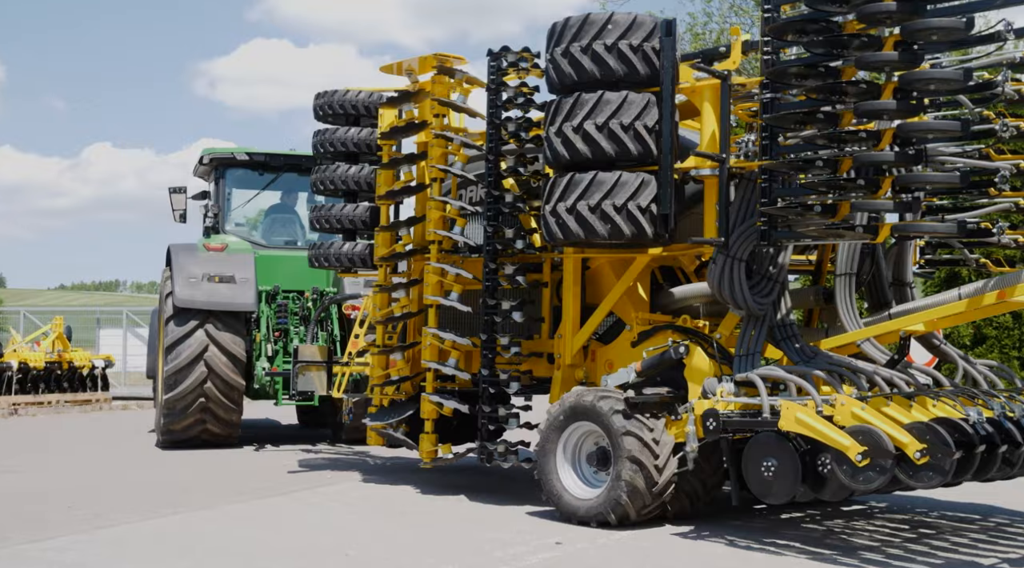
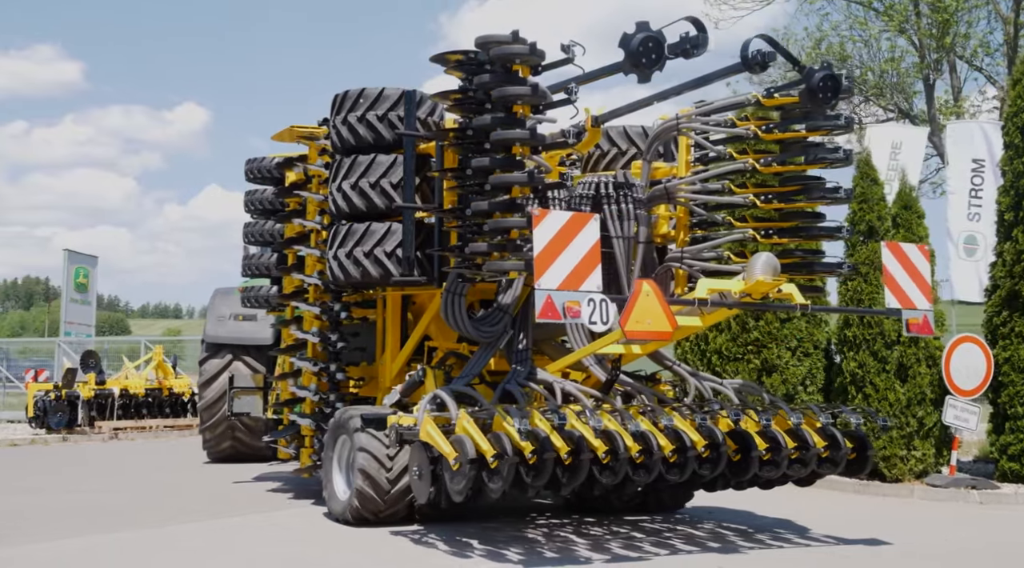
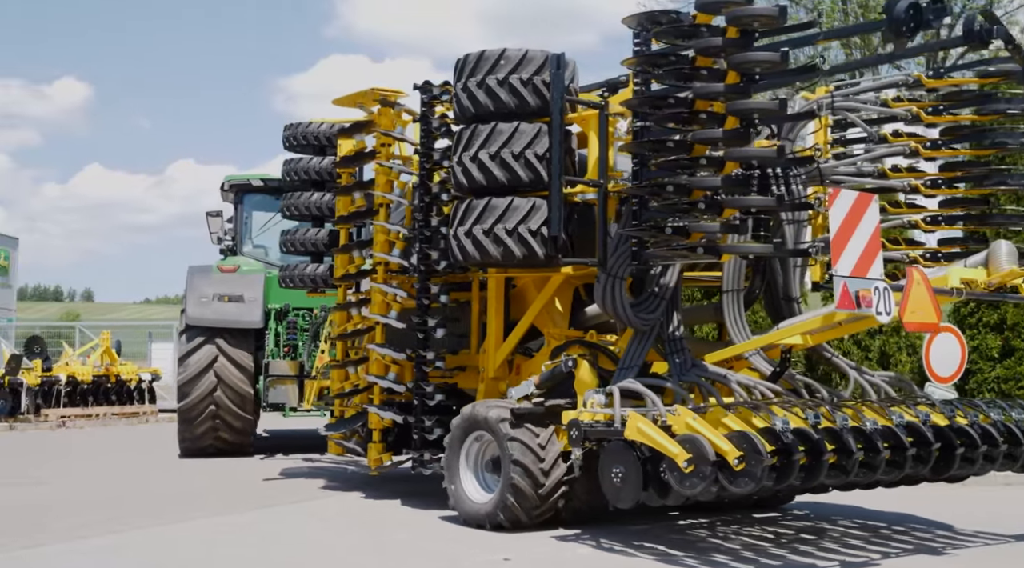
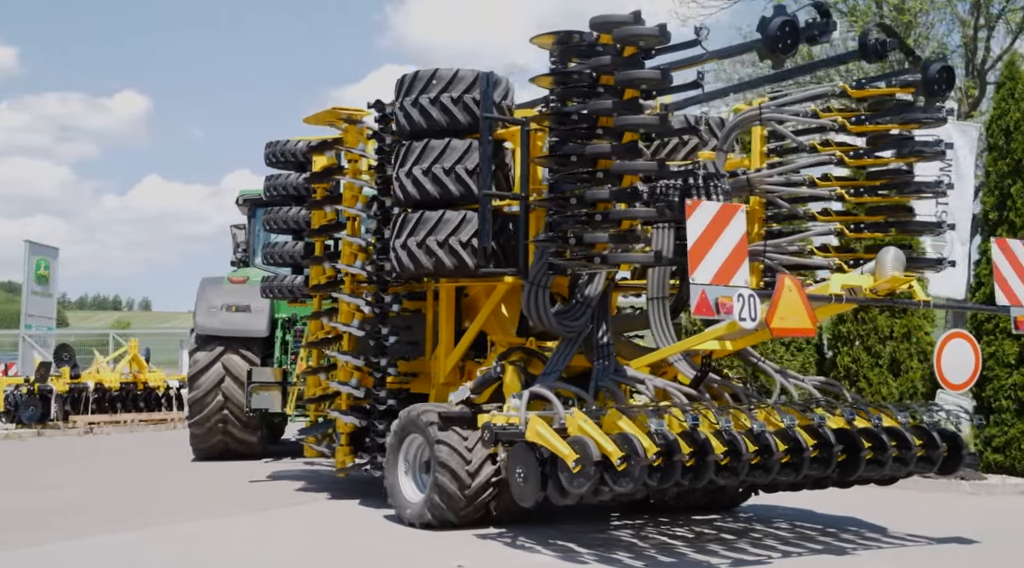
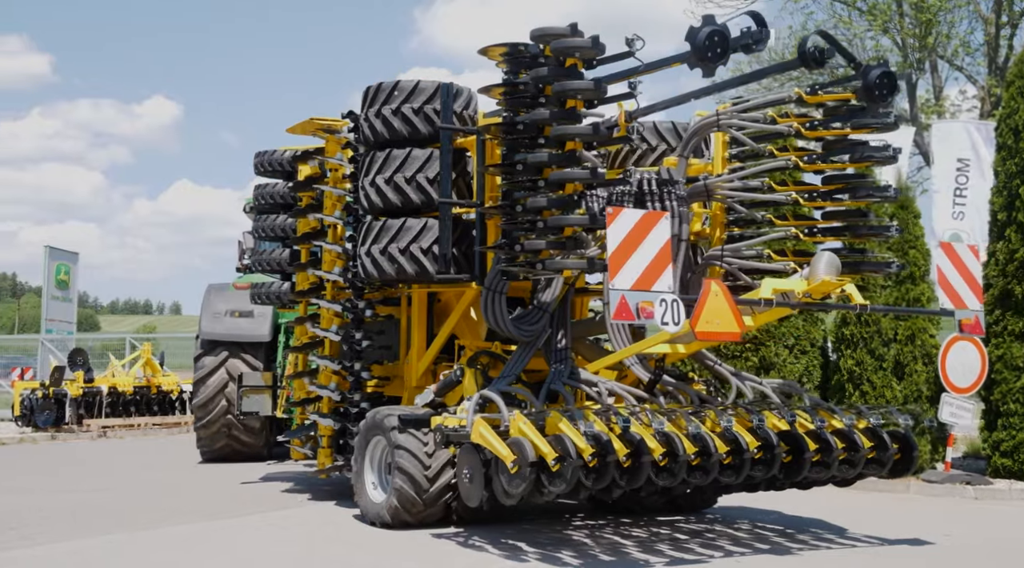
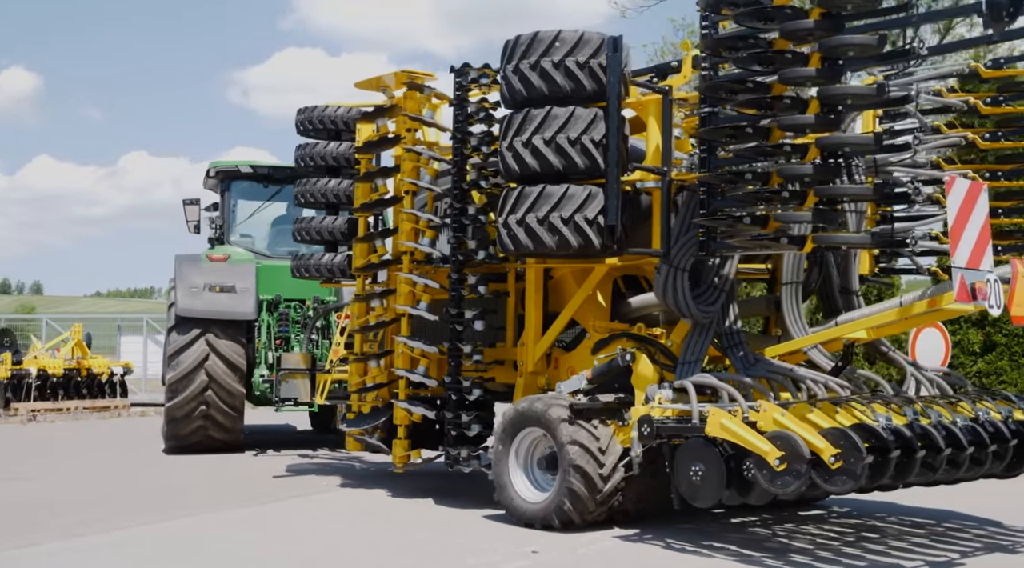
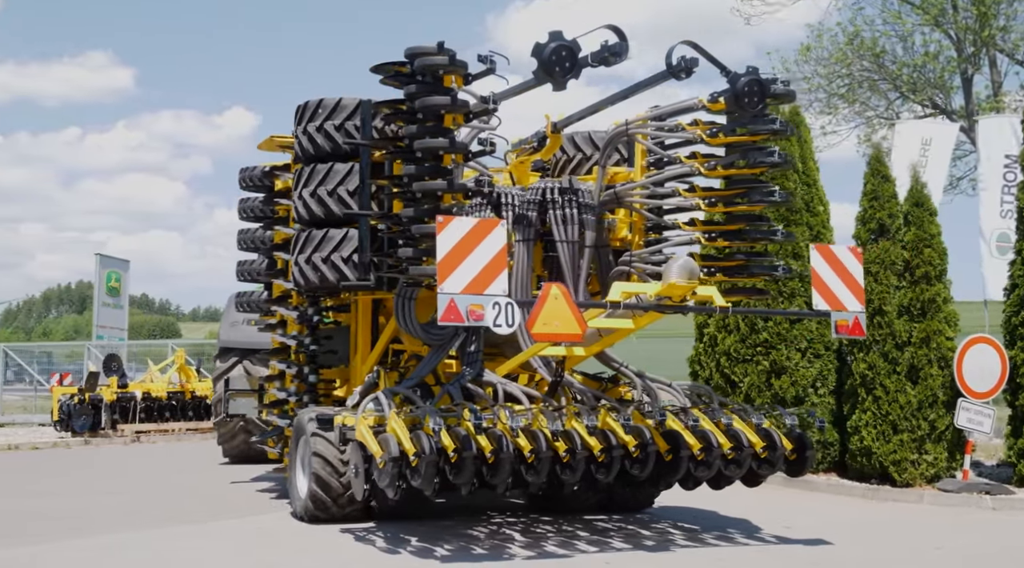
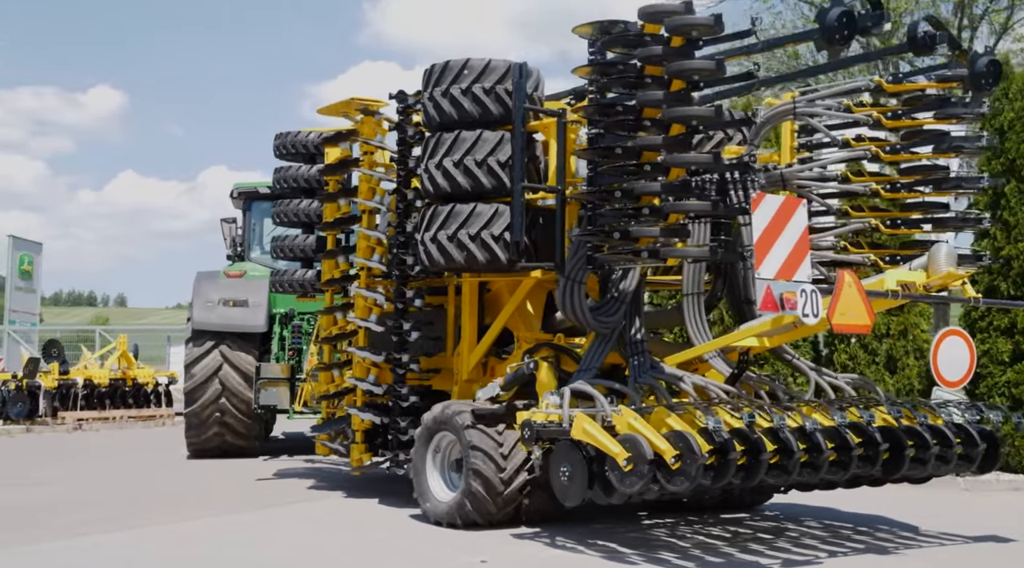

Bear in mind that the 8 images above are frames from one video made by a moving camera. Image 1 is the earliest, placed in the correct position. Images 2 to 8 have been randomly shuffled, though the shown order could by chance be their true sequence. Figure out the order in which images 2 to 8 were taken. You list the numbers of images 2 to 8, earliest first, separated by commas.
6, 3, 8, 4, 5, 2, 7
